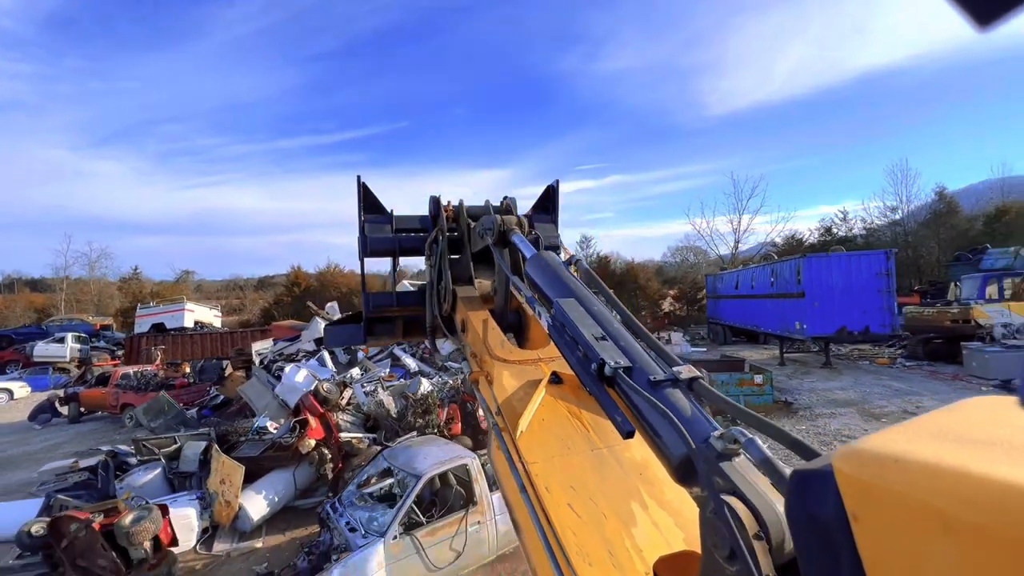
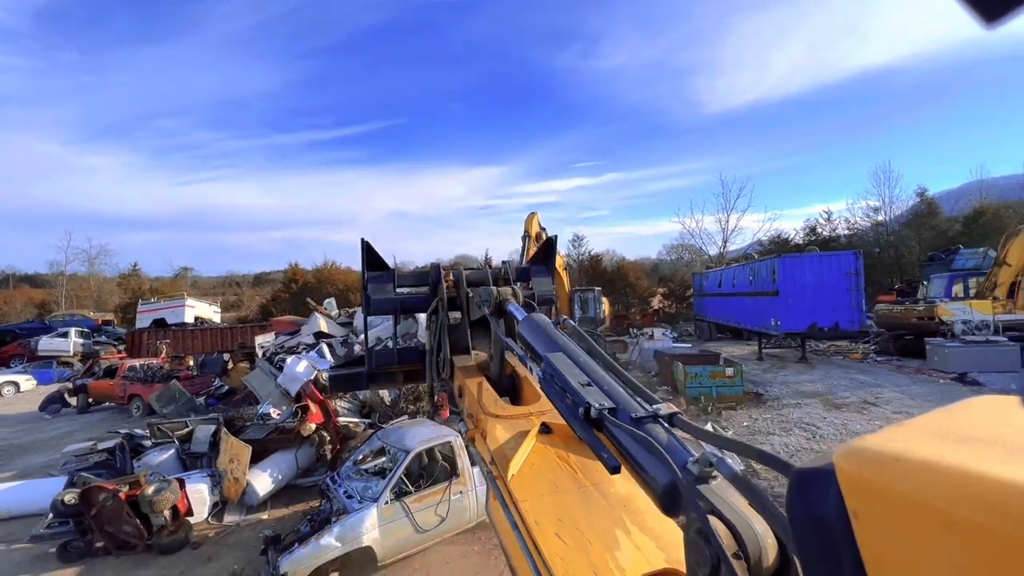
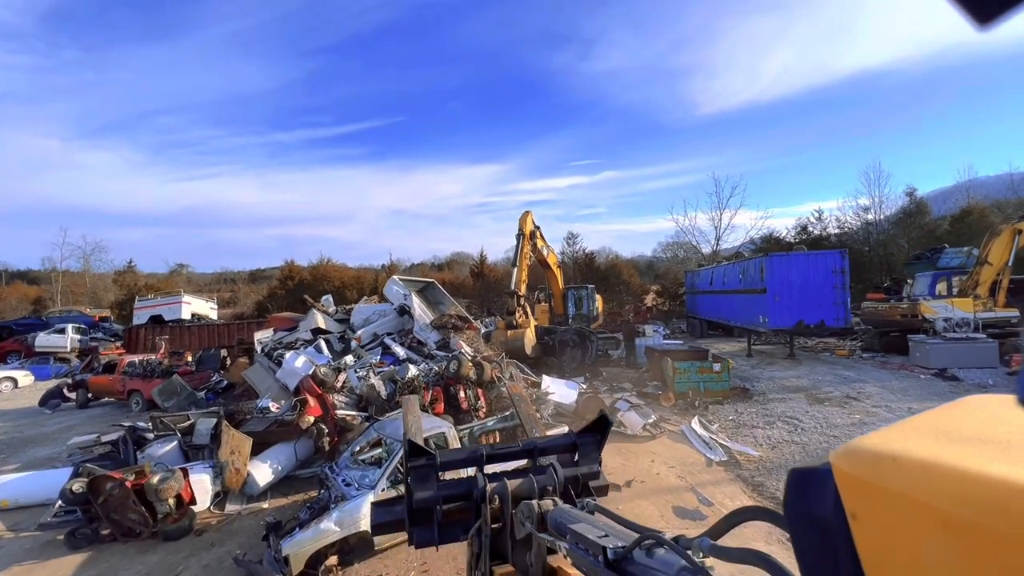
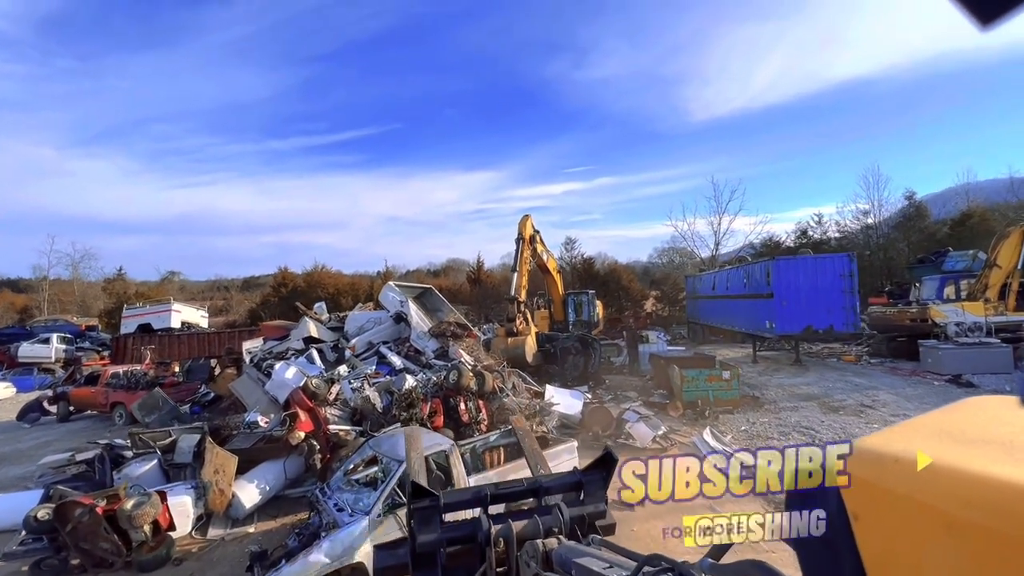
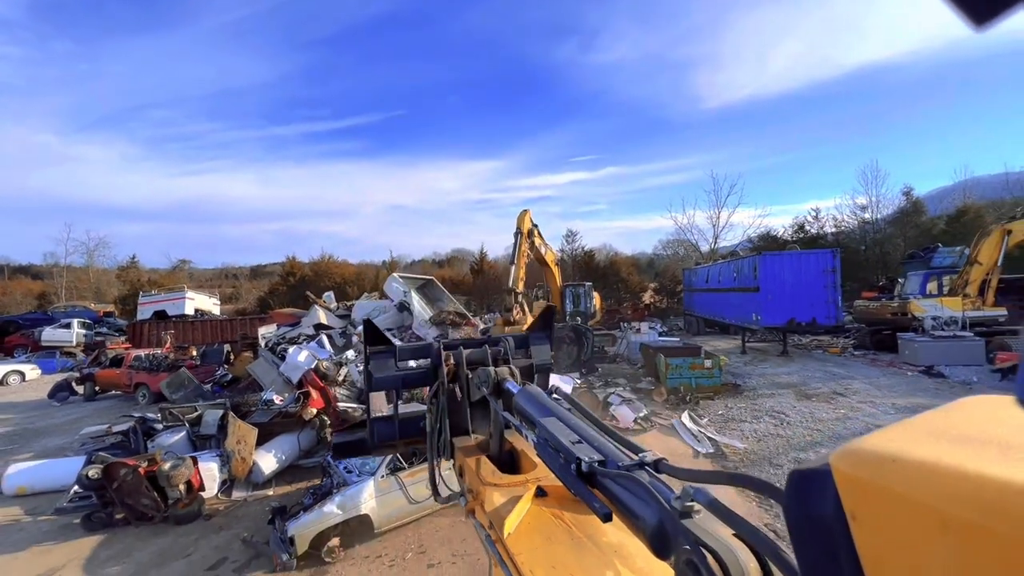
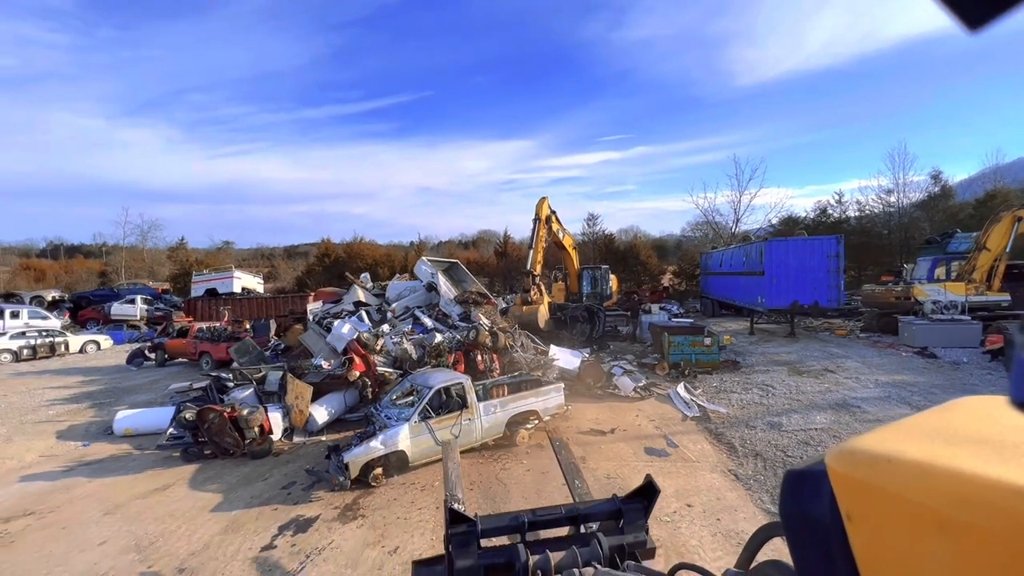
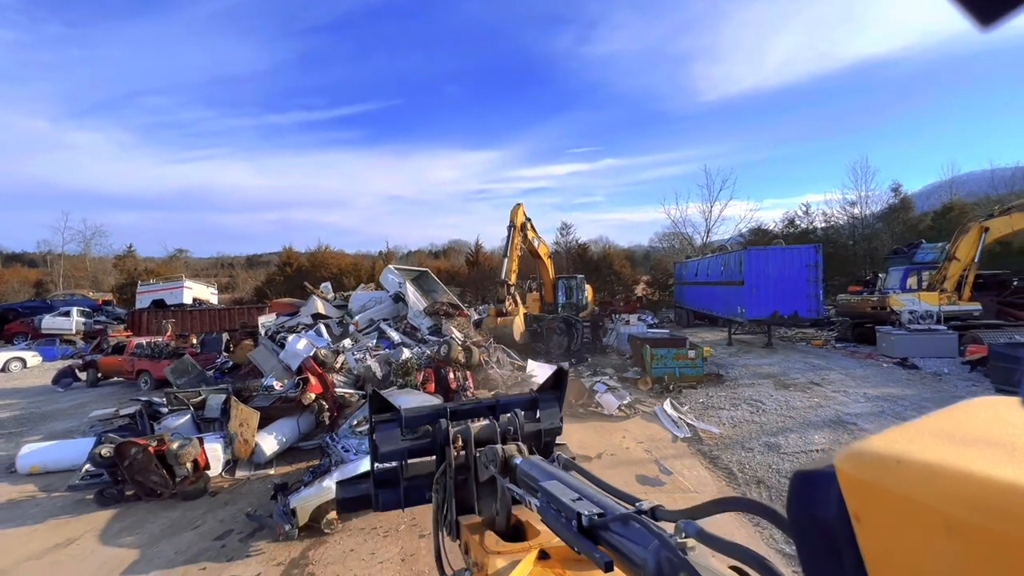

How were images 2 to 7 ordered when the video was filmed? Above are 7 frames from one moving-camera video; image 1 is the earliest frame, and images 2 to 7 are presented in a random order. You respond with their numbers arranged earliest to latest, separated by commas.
2, 5, 7, 6, 3, 4
